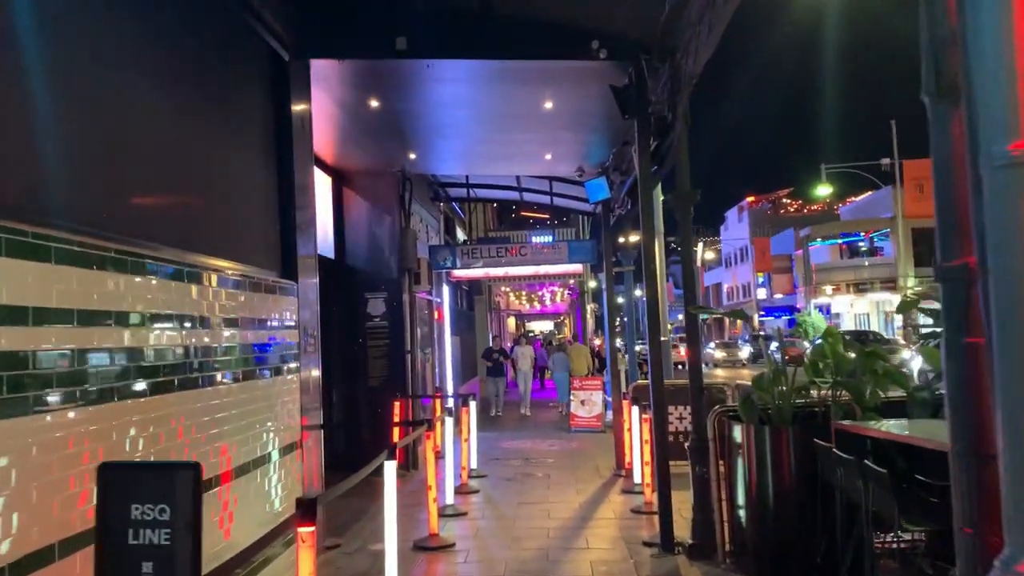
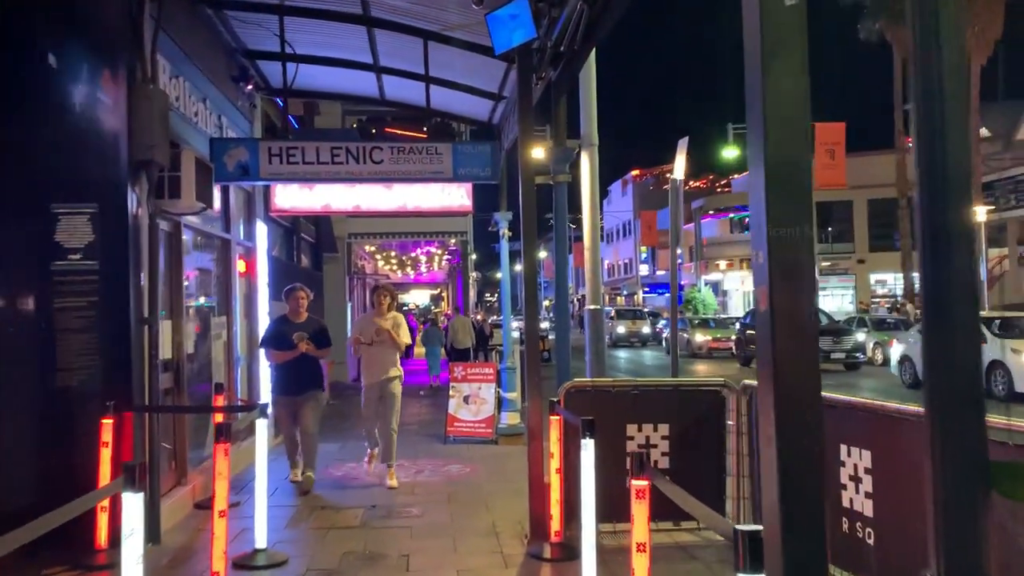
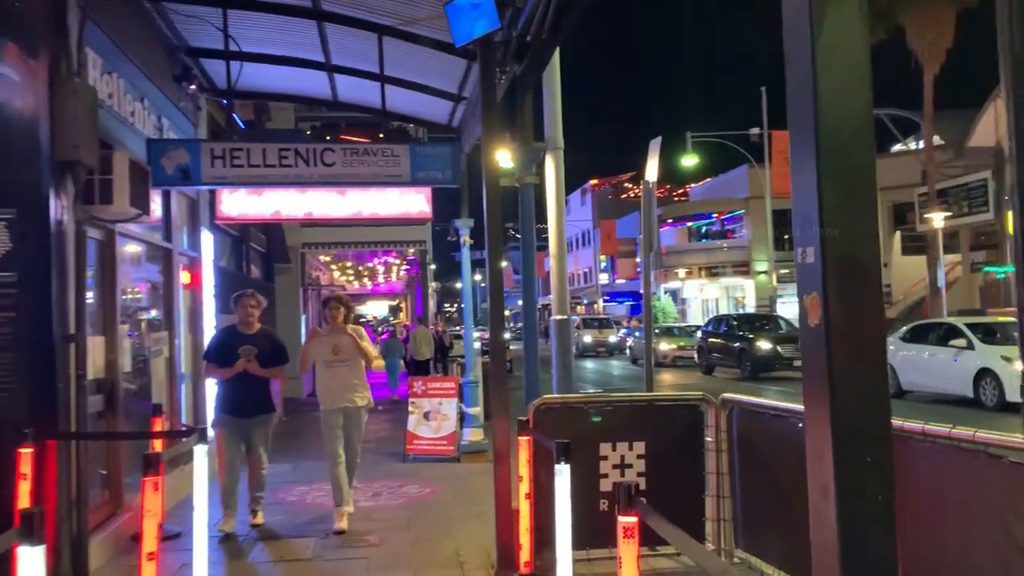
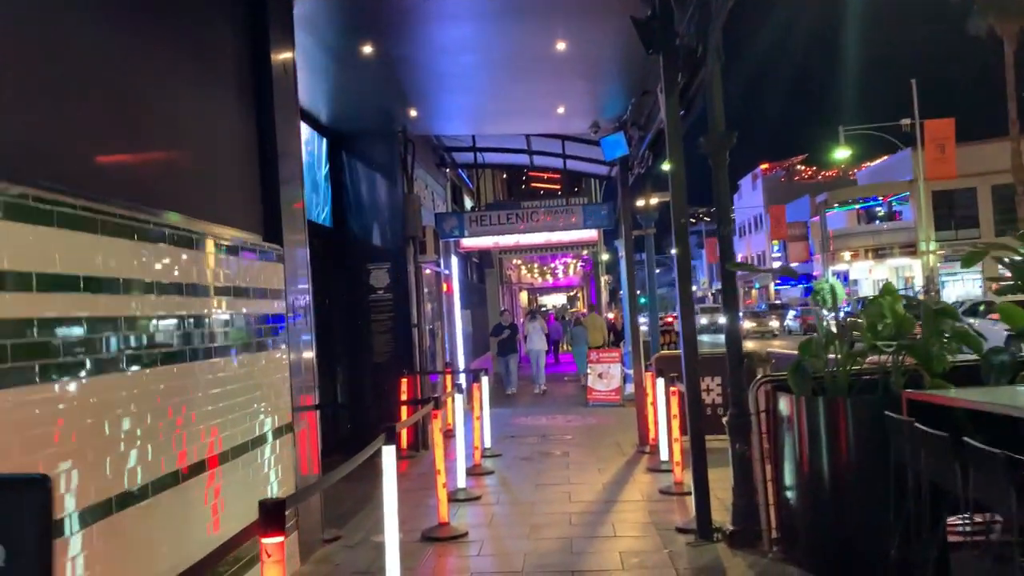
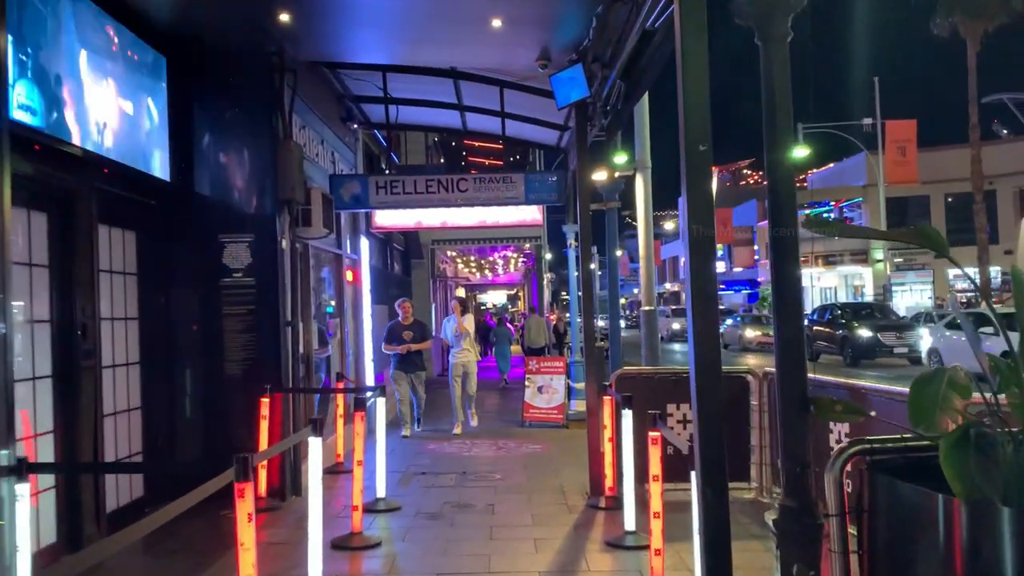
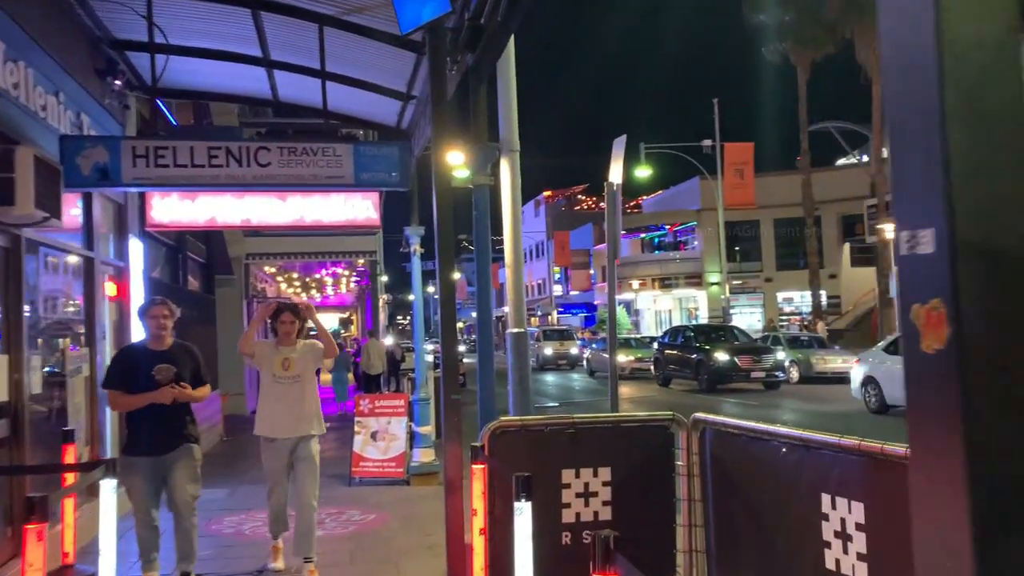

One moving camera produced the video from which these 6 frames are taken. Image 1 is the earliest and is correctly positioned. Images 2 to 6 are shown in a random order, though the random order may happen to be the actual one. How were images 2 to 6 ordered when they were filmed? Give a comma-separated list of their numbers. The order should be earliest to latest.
4, 5, 2, 3, 6
